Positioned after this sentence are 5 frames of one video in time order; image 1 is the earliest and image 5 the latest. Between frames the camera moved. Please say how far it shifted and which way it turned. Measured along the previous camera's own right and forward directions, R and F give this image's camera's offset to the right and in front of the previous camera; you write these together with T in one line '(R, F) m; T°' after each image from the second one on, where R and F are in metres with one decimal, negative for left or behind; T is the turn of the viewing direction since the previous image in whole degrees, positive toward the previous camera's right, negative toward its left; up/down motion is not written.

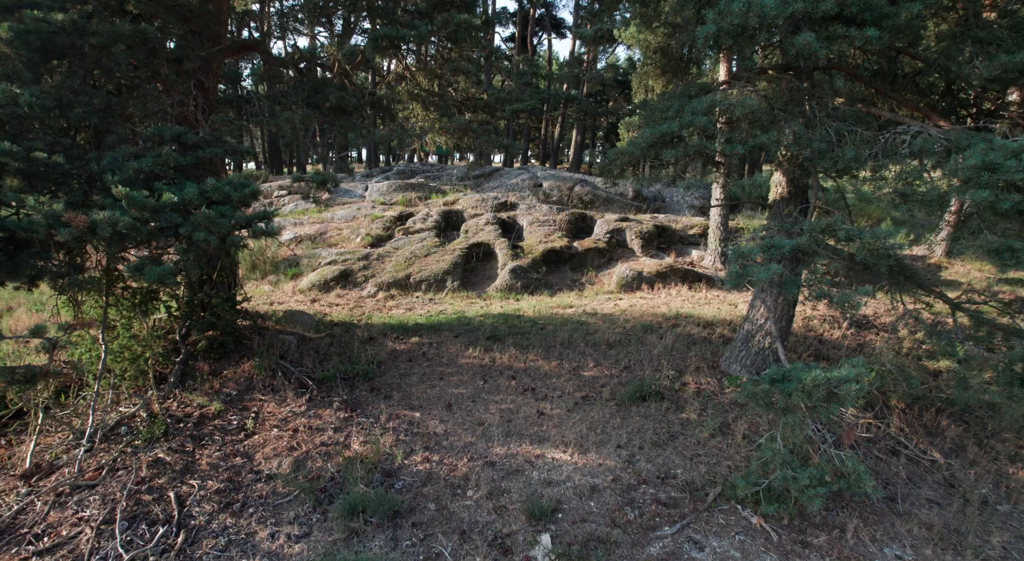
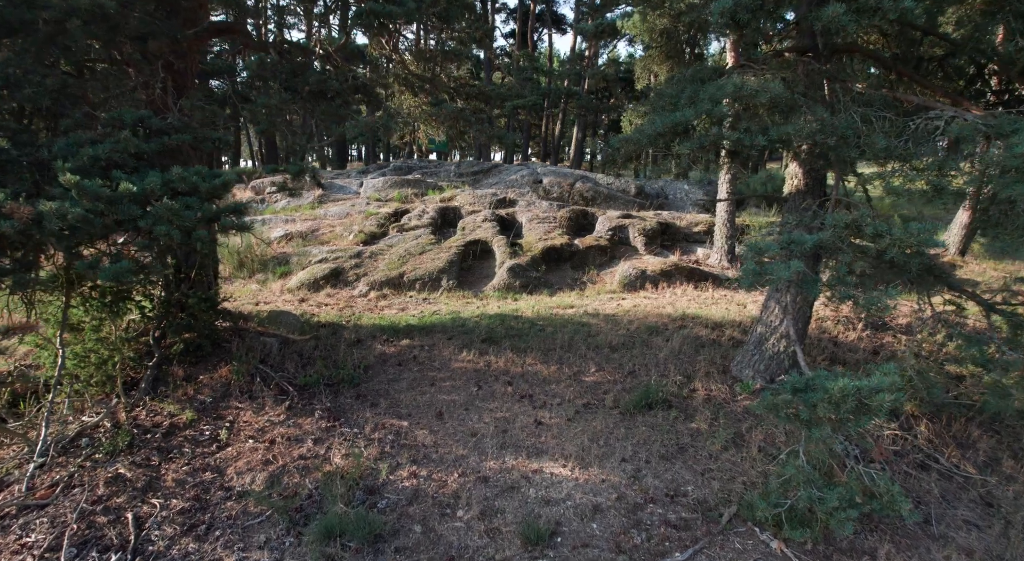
(0.0, +0.4) m; 0°
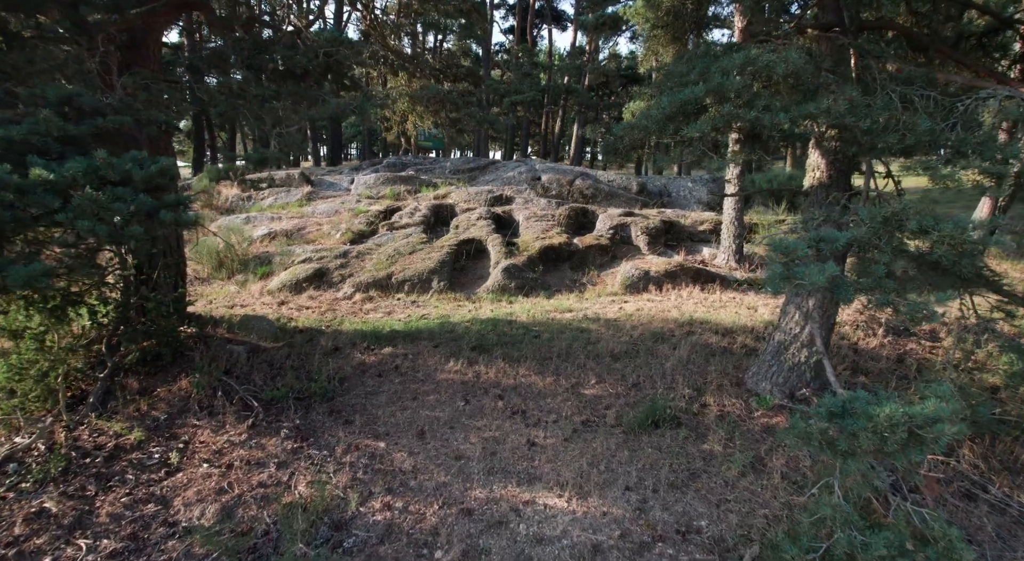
(+0.1, +0.6) m; 0°
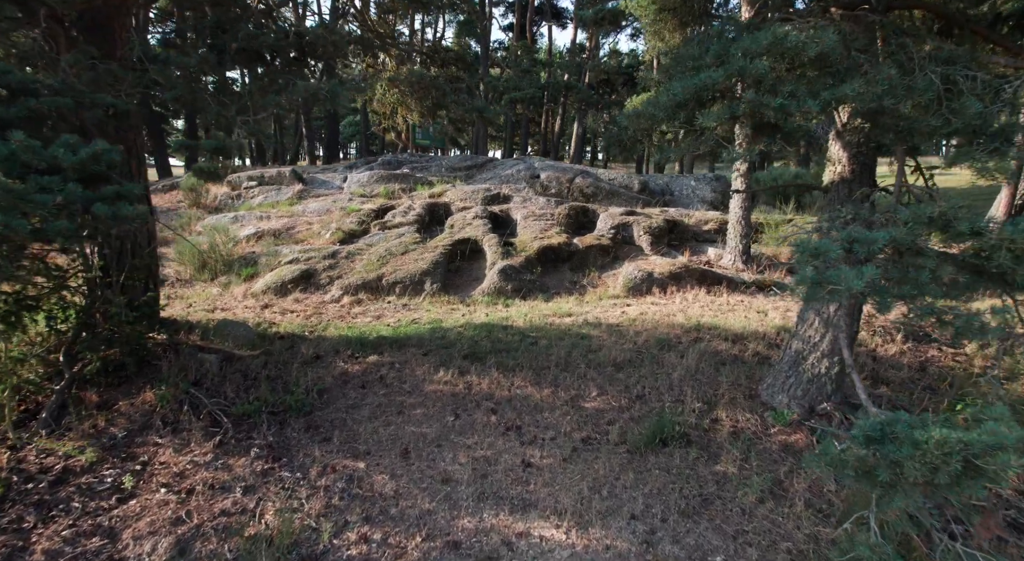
(0.0, +0.4) m; 0°
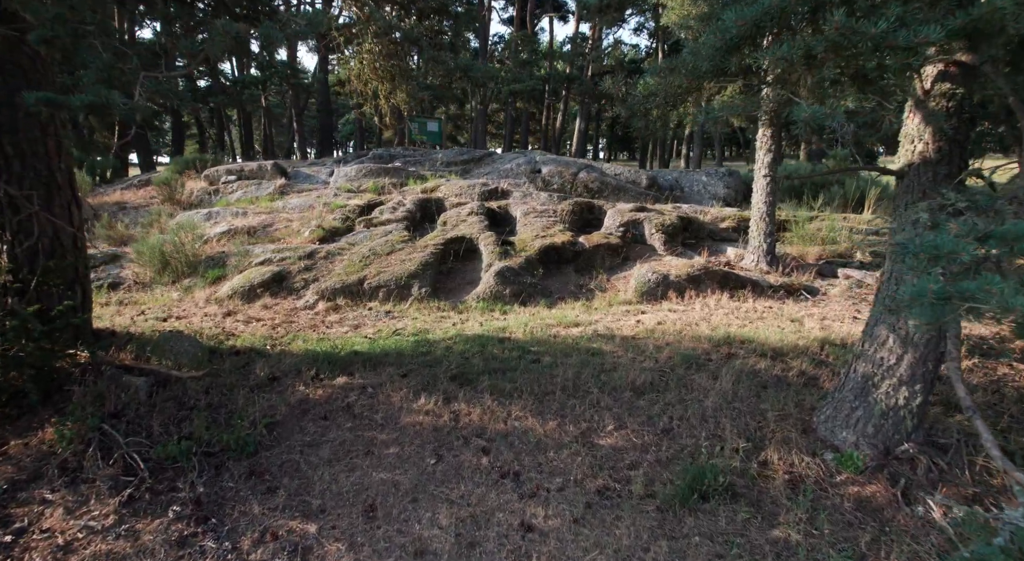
(0.0, +1.0) m; 0°
